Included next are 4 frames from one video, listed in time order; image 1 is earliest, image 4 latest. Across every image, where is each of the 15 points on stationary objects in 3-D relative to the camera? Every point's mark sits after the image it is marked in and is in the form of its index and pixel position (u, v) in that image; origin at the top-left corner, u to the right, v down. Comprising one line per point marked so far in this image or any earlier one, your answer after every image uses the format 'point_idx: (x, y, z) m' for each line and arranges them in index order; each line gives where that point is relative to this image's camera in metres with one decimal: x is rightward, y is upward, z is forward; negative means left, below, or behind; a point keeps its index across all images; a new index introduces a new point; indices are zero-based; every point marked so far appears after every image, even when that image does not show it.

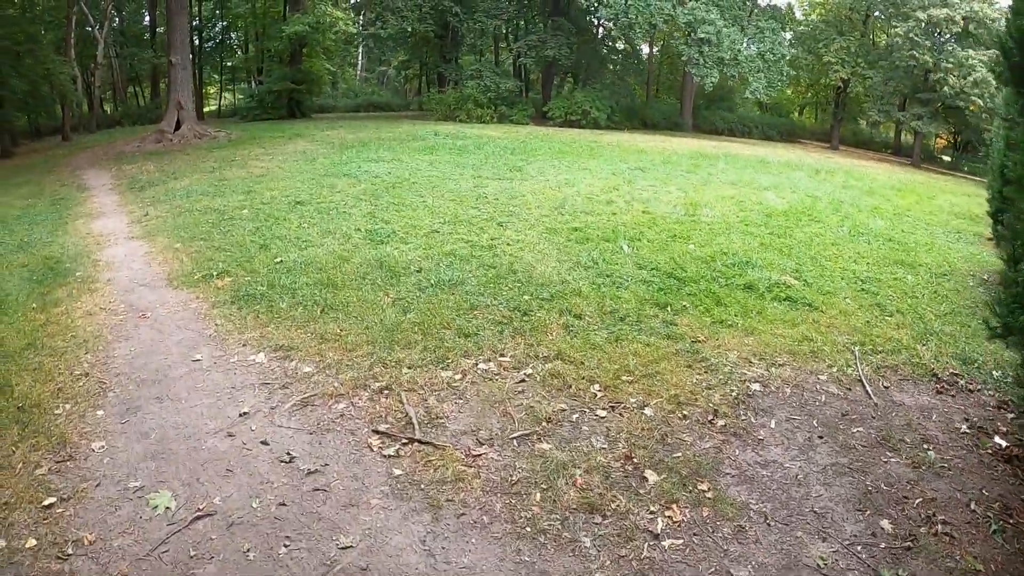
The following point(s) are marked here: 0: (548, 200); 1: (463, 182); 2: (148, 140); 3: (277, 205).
0: (+0.7, +1.6, +11.9) m
1: (-0.8, +2.0, +12.2) m
2: (-10.5, +4.5, +19.7) m
3: (-3.3, +1.1, +8.9) m
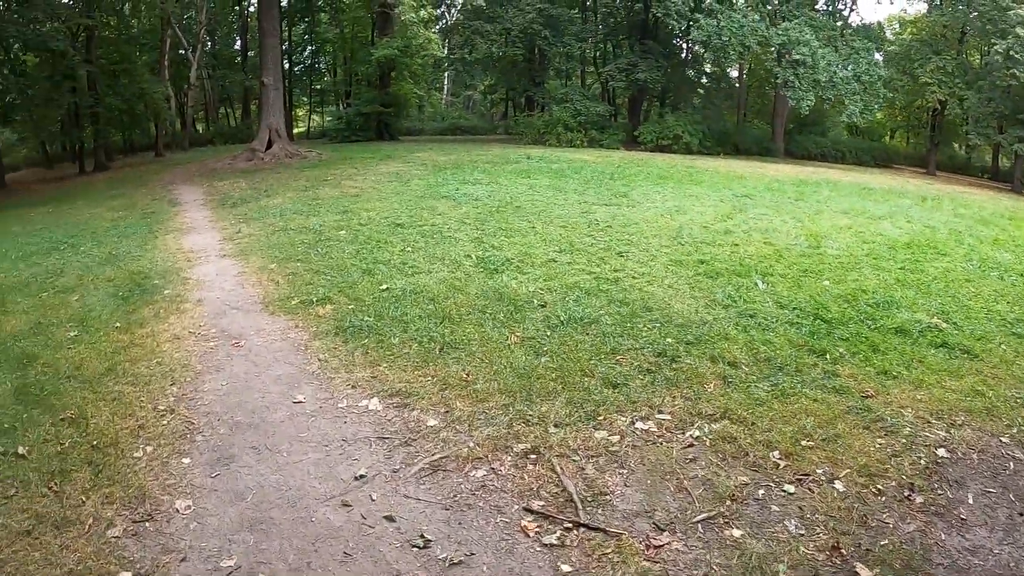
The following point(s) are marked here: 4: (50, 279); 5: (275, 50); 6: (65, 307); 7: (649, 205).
0: (+2.5, +1.0, +10.6) m
1: (+1.1, +1.4, +11.1) m
2: (-7.8, +3.7, +19.6) m
3: (-1.7, +0.7, +8.0) m
4: (-5.0, 0.0, +6.8) m
5: (-7.0, +6.8, +19.0) m
6: (-4.1, -0.2, +5.9) m
7: (+2.8, +1.6, +12.5) m
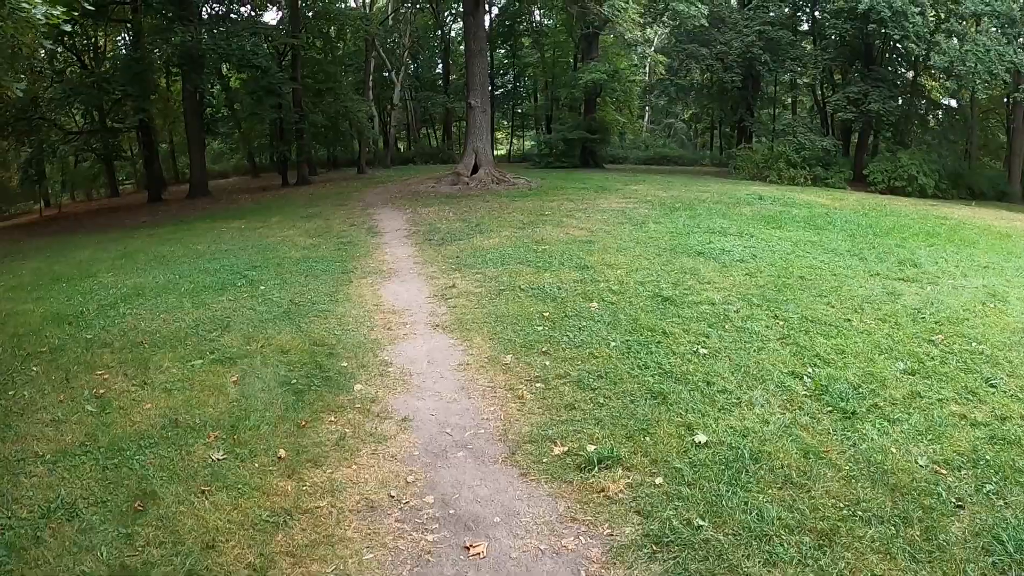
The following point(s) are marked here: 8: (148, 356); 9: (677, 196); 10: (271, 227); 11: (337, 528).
0: (+5.8, -0.5, +7.2) m
1: (+4.5, +0.1, +8.0) m
2: (-2.0, +3.0, +18.3) m
3: (+1.1, -0.2, +5.6) m
4: (-2.5, -0.4, +5.1) m
5: (-0.9, +6.1, +17.6) m
6: (-1.9, -0.7, +4.1) m
7: (+6.5, 0.0, +9.1) m
8: (-3.0, -0.5, +5.3) m
9: (+4.2, +2.4, +16.7) m
10: (-4.6, +1.2, +12.2) m
11: (-0.8, -1.1, +2.9) m
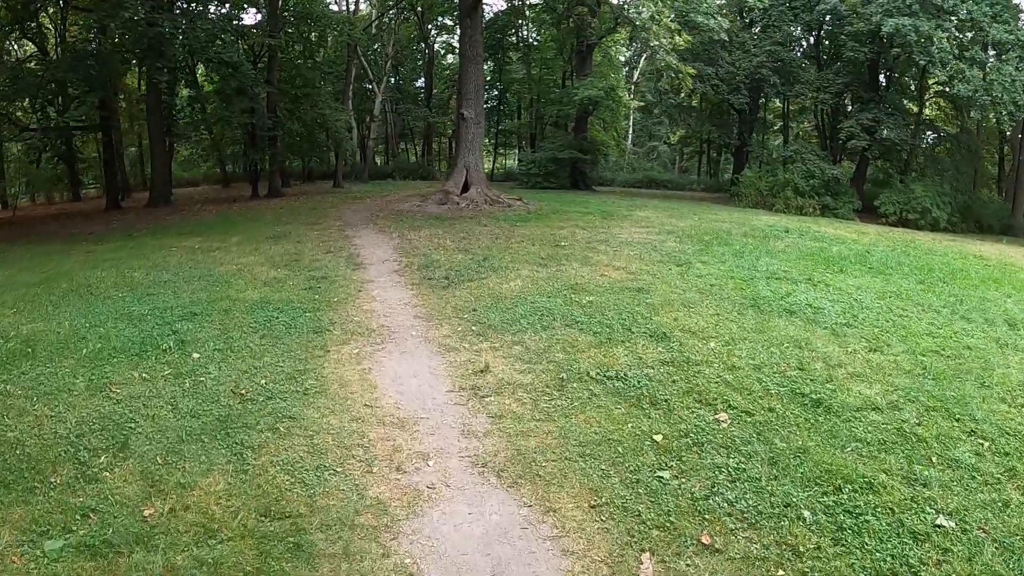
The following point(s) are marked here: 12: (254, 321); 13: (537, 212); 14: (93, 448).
0: (+6.1, -1.3, +5.4) m
1: (+4.9, -0.7, +6.1) m
2: (-2.0, +2.2, +16.2) m
3: (+1.5, -0.7, +3.5) m
4: (-2.0, -0.9, +2.9) m
5: (-0.8, +5.2, +15.6) m
6: (-1.3, -1.2, +1.9) m
7: (+6.8, -0.8, +7.3) m
8: (-2.5, -1.0, +3.0) m
9: (+4.3, +1.5, +14.8) m
10: (-4.4, +0.6, +9.9) m
11: (-0.2, -1.5, +0.7) m
12: (-2.2, -0.3, +5.3) m
13: (+0.5, +1.8, +15.4) m
14: (-2.2, -0.8, +3.3) m
